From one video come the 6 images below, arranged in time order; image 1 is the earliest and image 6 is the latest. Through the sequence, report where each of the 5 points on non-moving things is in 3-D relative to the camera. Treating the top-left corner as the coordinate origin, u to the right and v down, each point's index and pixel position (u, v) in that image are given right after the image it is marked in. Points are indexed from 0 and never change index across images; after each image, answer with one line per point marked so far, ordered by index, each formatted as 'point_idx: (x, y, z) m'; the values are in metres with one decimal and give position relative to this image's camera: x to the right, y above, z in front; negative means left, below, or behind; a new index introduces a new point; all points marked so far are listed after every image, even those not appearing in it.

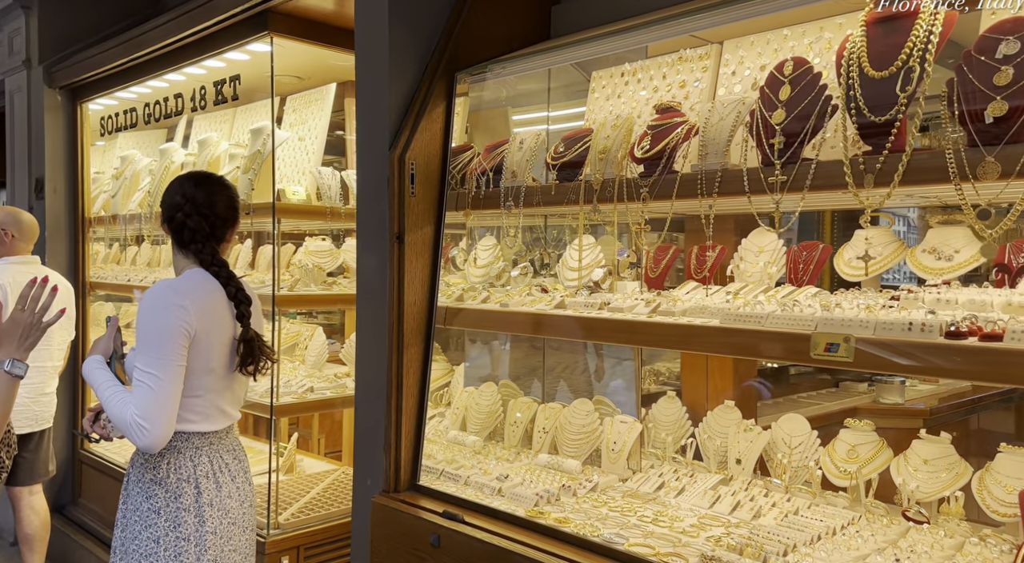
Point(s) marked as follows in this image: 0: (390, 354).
0: (-0.3, -0.2, +2.2) m
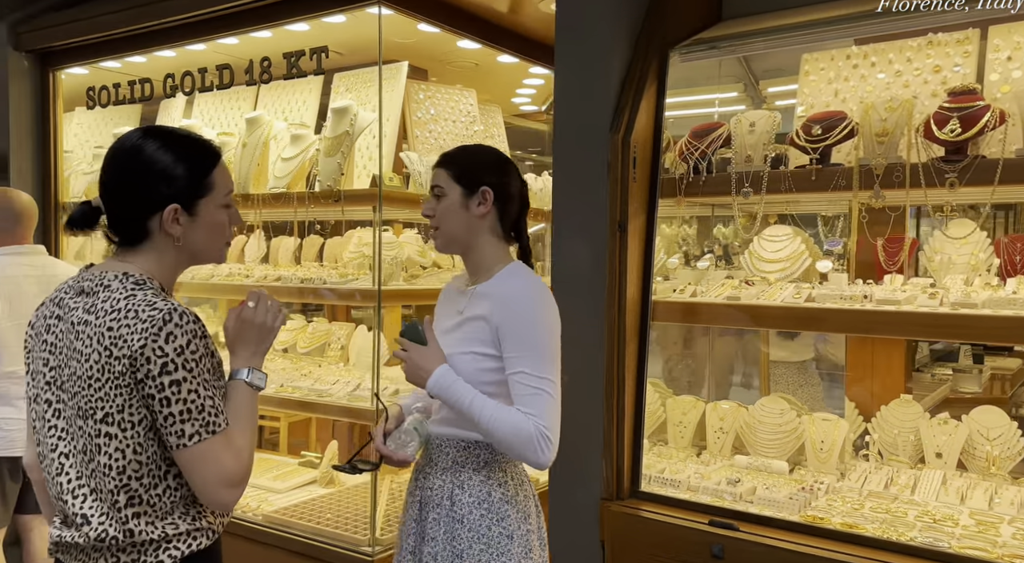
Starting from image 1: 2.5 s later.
0: (+0.2, -0.2, +2.0) m
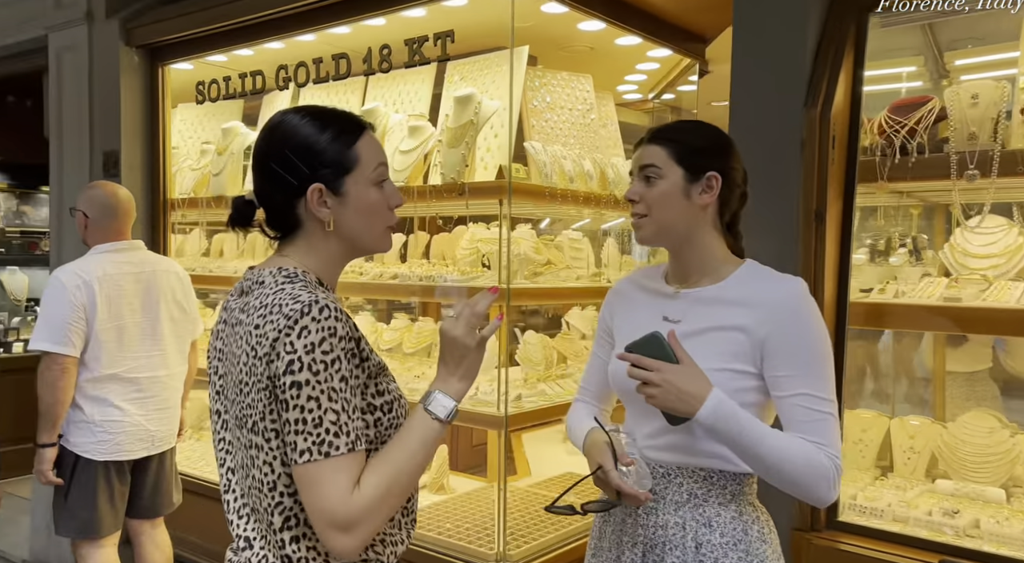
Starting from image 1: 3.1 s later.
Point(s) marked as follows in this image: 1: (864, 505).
0: (+0.6, -0.2, +1.8) m
1: (+0.8, -0.5, +1.8) m
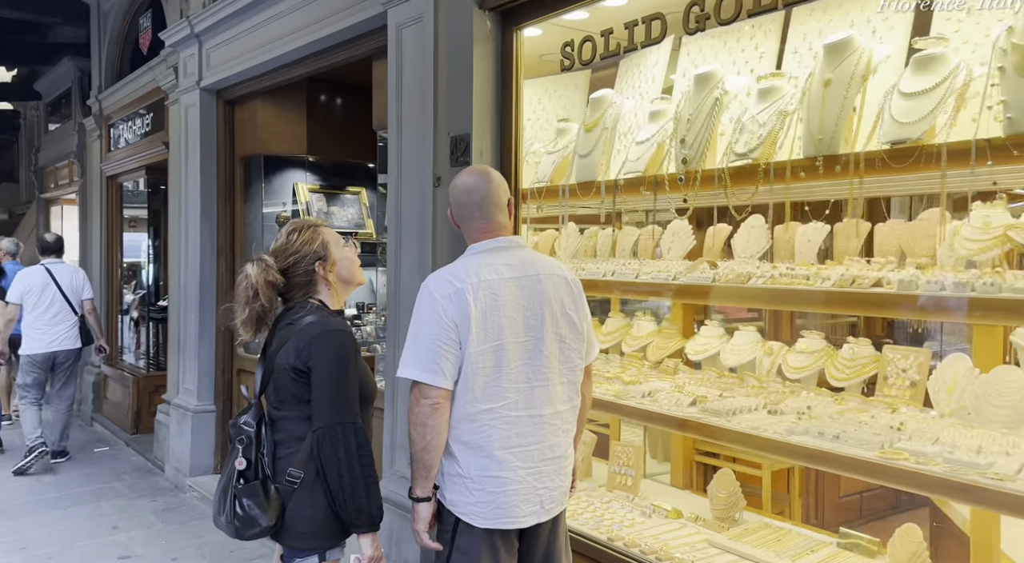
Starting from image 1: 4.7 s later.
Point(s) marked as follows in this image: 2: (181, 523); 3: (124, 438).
0: (+1.6, -0.2, +0.5) m
1: (+1.8, -0.5, +0.5) m
2: (-2.5, -1.8, +6.5) m
3: (-4.6, -1.8, +10.0) m
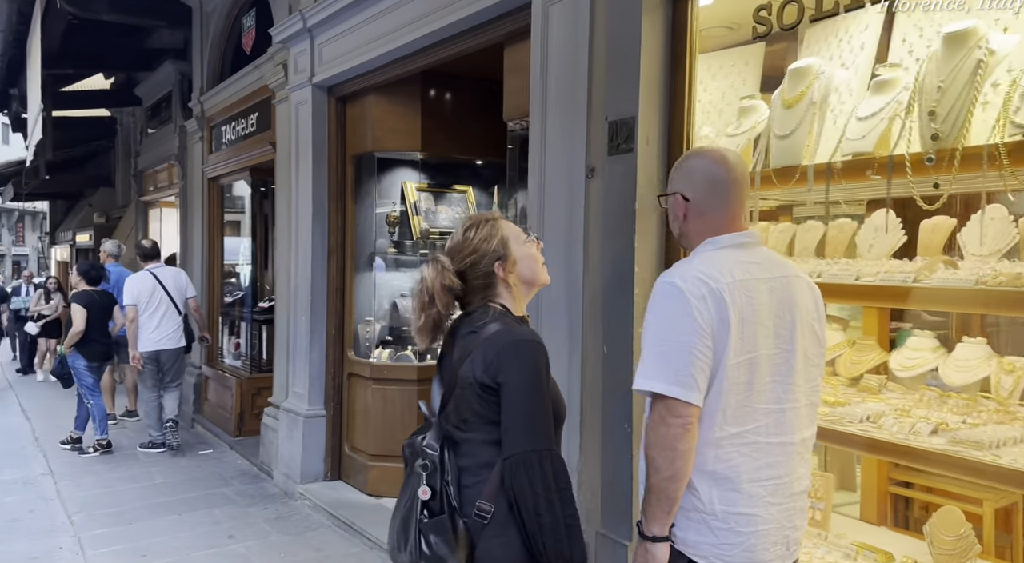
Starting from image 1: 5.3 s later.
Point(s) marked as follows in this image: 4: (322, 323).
0: (+2.0, -0.2, -0.1) m
1: (+2.1, -0.5, -0.2) m
2: (-1.6, -1.8, +6.2) m
3: (-3.3, -1.8, +9.9) m
4: (-1.7, -0.4, +7.5) m
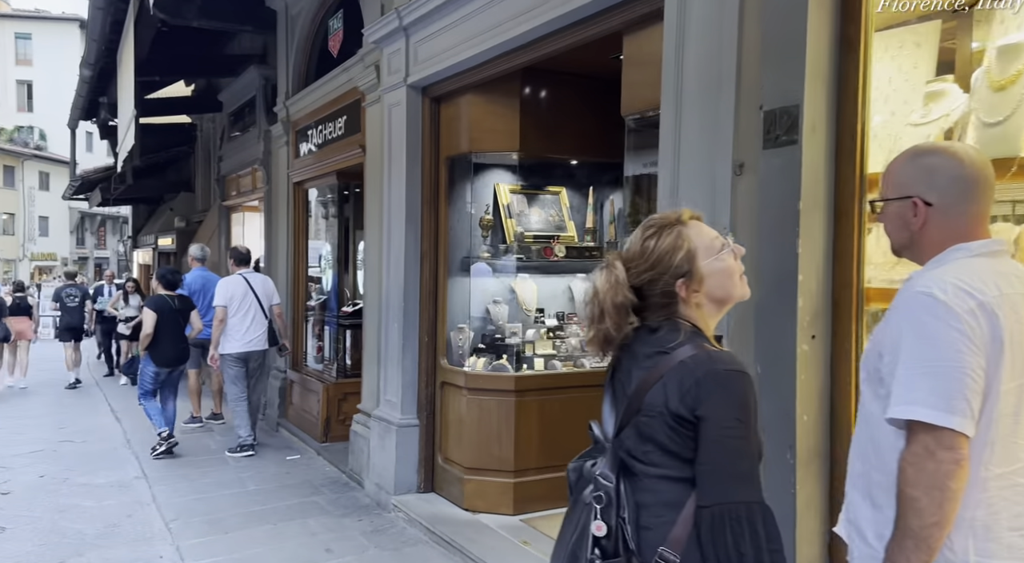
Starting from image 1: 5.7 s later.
0: (+2.2, -0.2, -0.6) m
1: (+2.4, -0.5, -0.7) m
2: (-0.8, -1.9, +6.0) m
3: (-2.3, -1.9, +9.8) m
4: (-0.8, -0.4, +7.3) m
